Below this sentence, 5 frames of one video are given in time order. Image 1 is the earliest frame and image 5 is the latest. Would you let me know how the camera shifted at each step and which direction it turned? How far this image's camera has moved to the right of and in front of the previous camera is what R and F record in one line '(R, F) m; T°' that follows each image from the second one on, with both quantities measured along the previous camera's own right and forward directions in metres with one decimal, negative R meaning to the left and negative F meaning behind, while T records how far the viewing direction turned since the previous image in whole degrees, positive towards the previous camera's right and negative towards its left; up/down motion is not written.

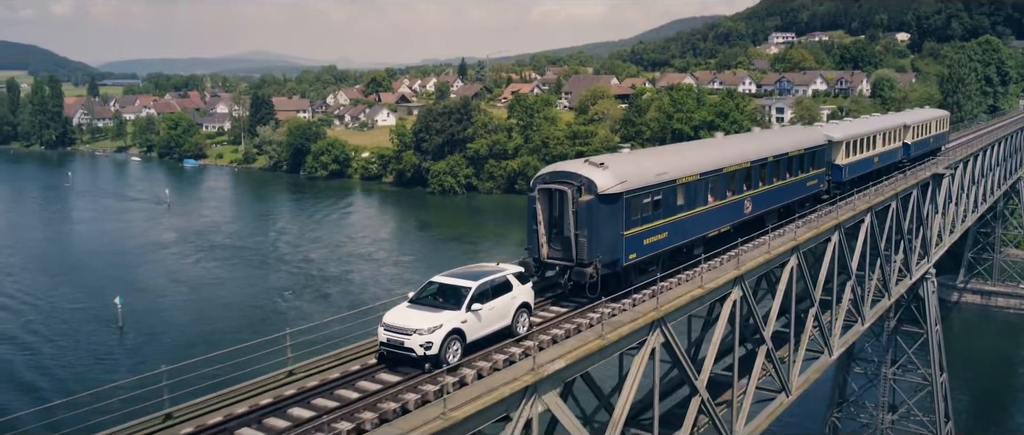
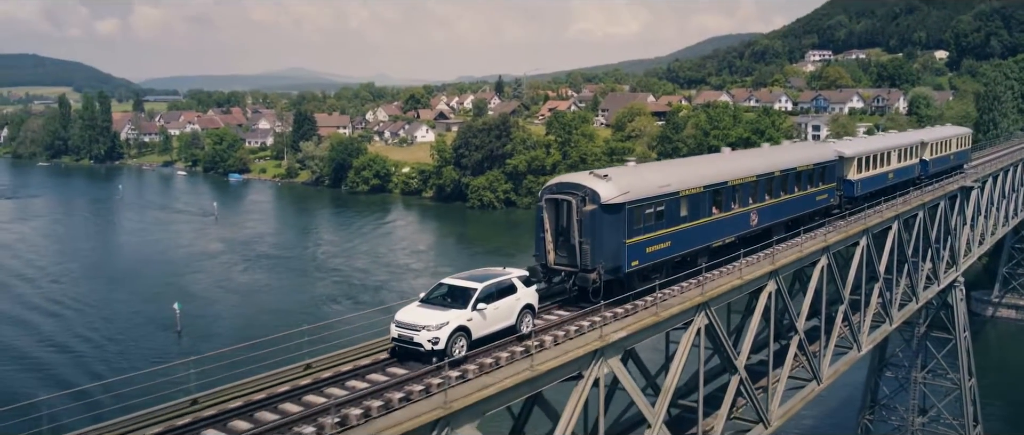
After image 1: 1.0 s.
(-0.5, -1.7) m; -2°
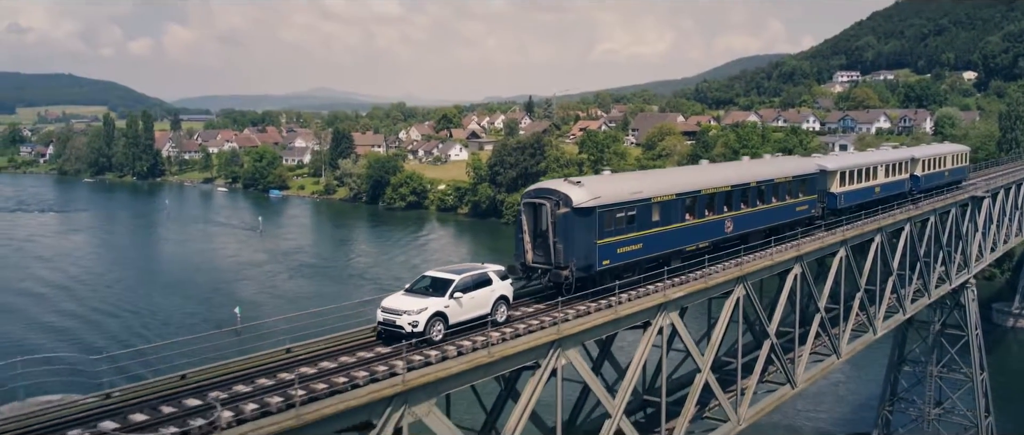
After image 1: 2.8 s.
(-0.9, -2.9) m; -2°
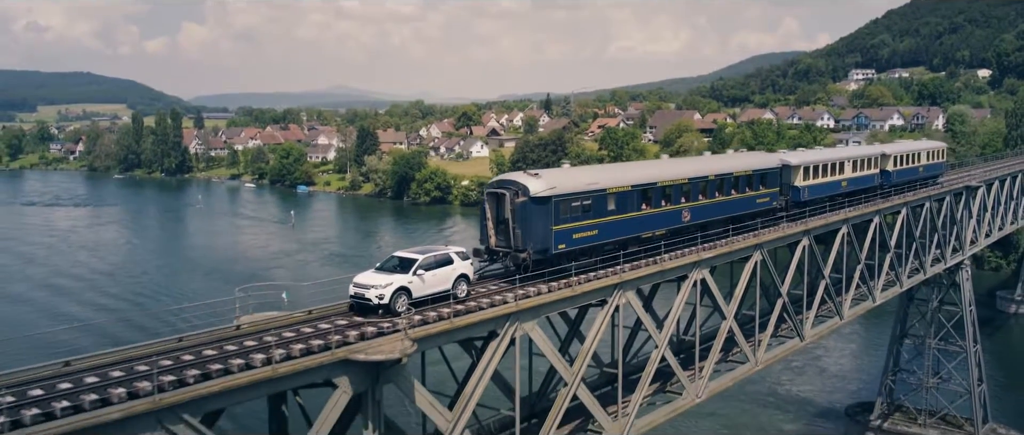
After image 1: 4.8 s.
(-1.0, -3.3) m; -1°
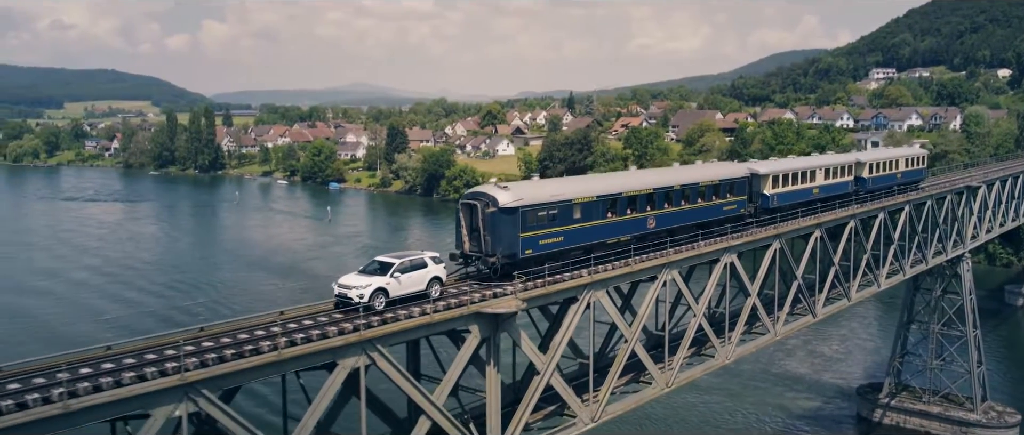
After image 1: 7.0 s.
(-1.1, -3.7) m; -1°
